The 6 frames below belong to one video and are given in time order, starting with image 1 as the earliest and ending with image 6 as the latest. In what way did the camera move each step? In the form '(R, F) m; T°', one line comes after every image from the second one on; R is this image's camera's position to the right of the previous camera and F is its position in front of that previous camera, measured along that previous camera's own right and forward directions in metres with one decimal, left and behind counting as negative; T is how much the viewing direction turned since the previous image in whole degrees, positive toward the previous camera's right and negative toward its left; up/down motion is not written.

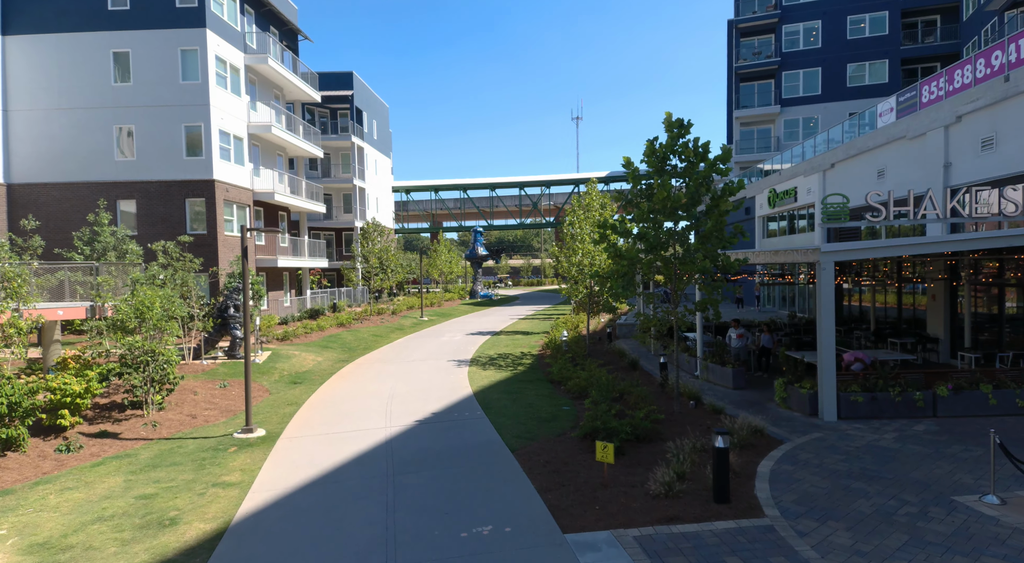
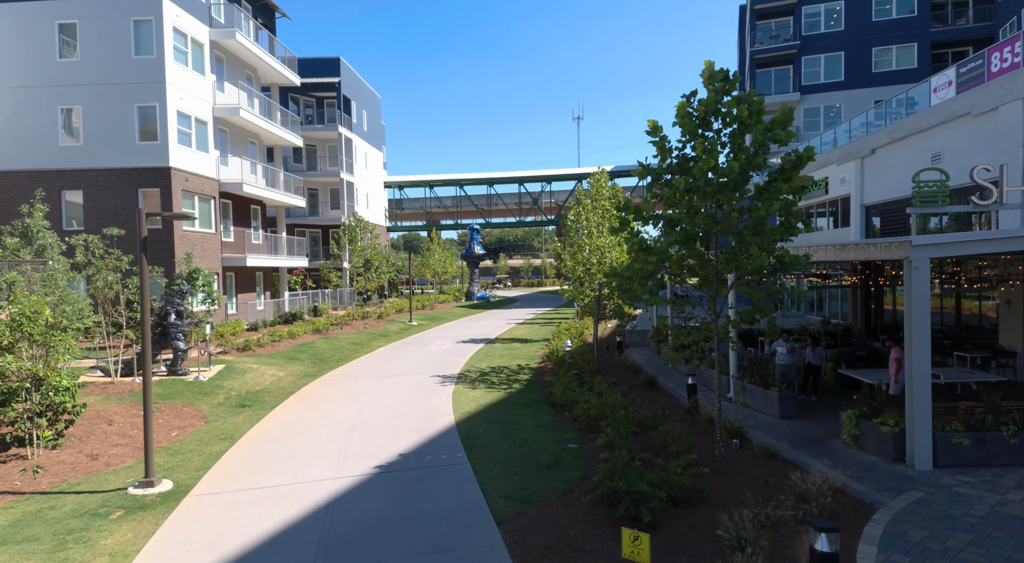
(+0.2, +2.6) m; 0°
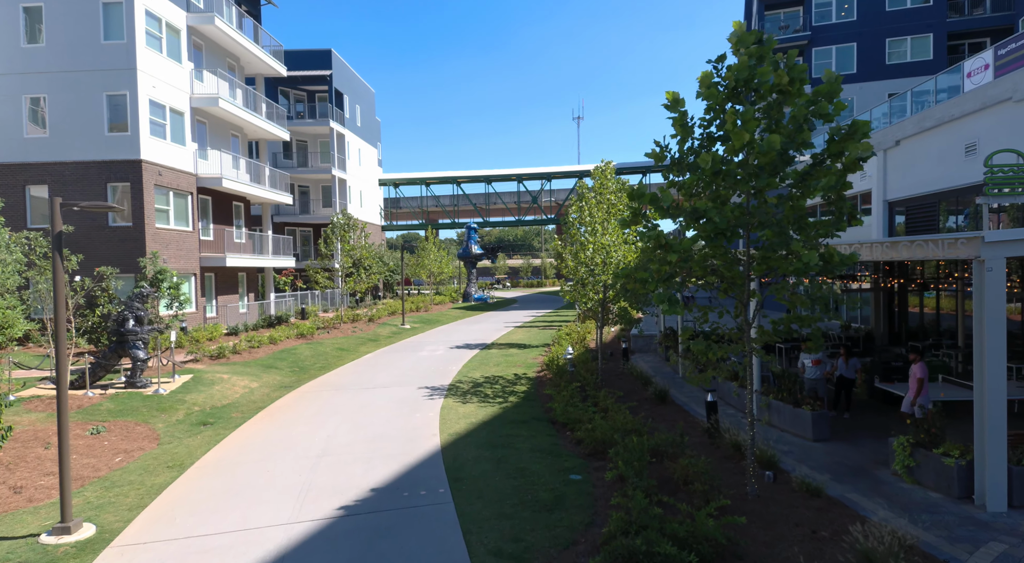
(+0.1, +1.3) m; 0°
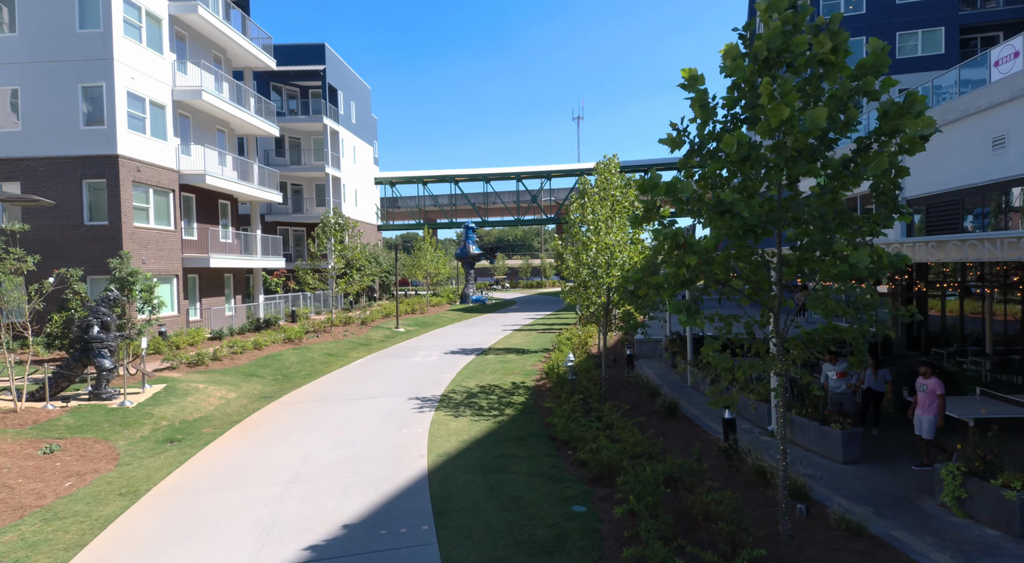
(+0.1, +1.0) m; 0°
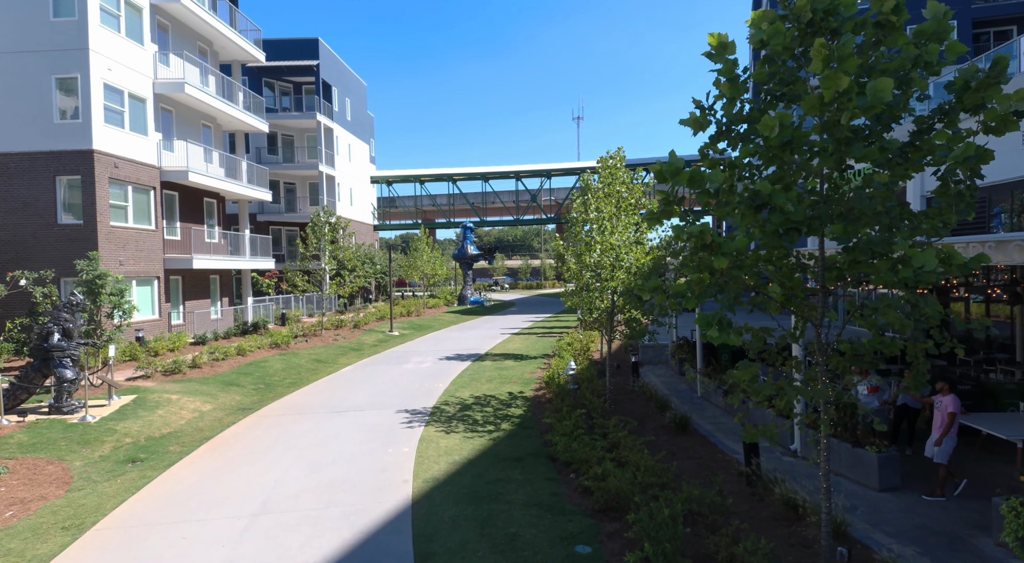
(+0.1, +0.9) m; 0°
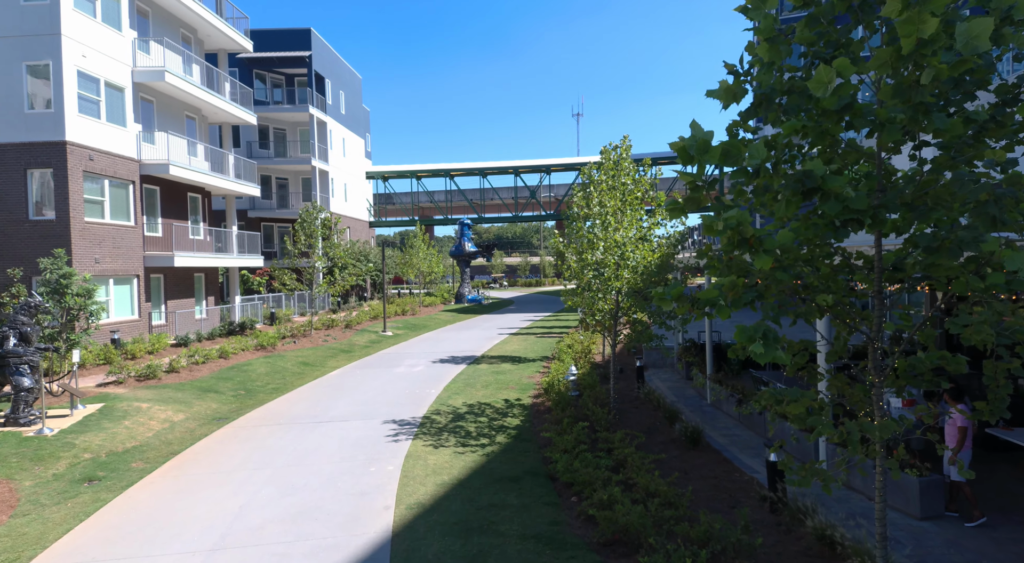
(+0.1, +0.9) m; 0°
